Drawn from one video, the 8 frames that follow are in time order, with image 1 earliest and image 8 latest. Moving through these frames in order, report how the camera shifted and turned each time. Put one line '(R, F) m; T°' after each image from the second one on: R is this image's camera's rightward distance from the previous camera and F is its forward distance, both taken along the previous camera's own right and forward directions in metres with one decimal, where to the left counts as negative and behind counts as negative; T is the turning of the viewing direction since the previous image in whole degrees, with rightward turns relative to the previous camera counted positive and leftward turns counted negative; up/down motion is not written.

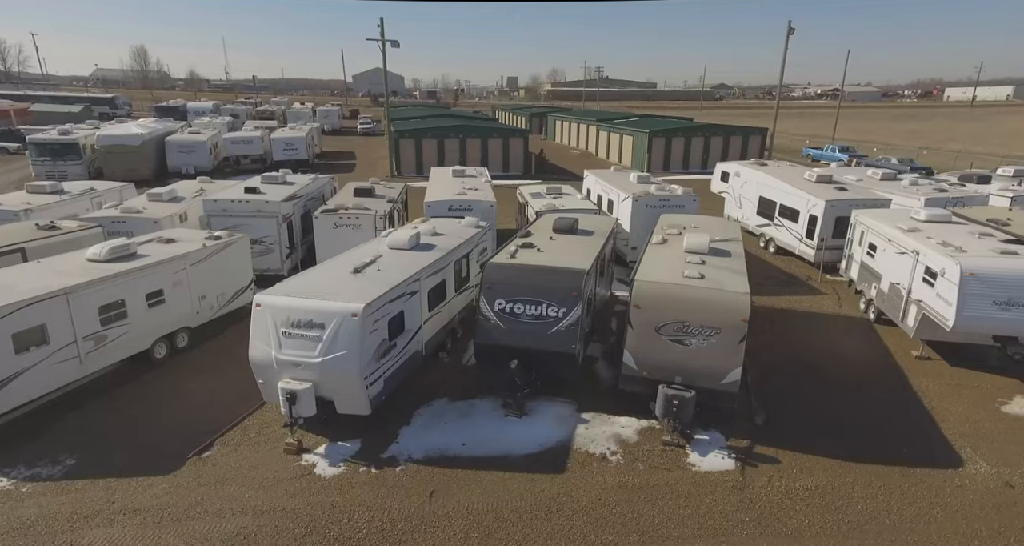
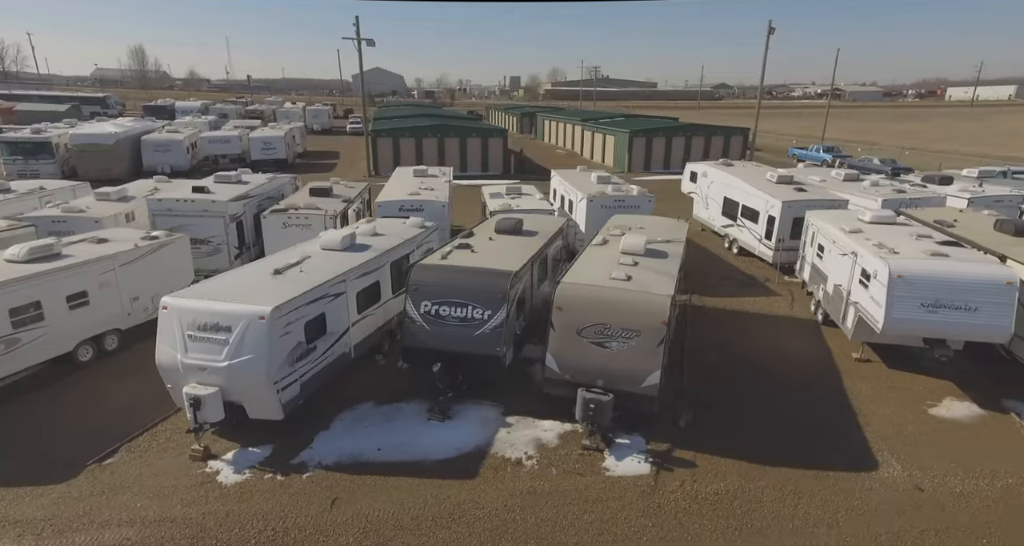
(+1.0, +0.1) m; +1°
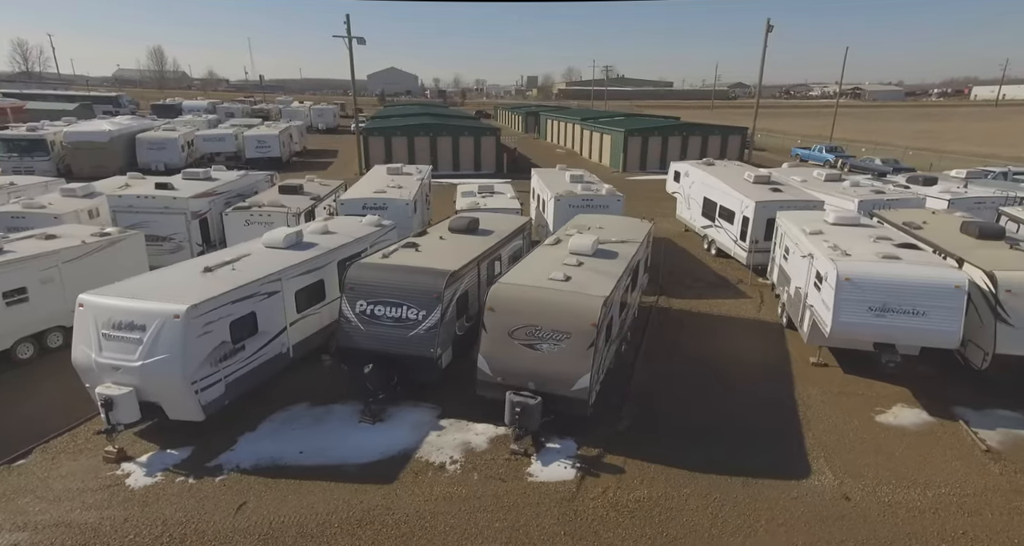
(+1.0, +0.2) m; 0°
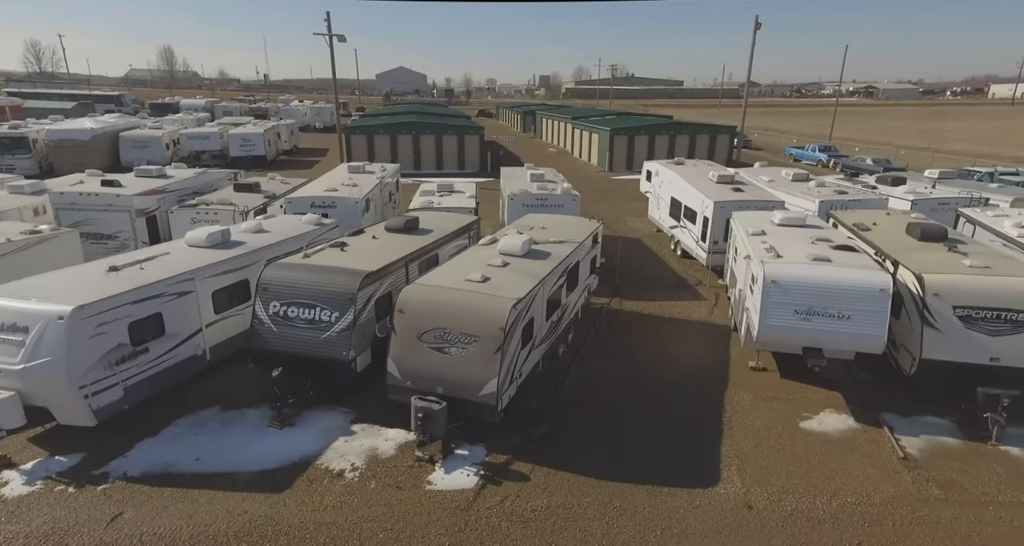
(+1.2, +0.2) m; 0°
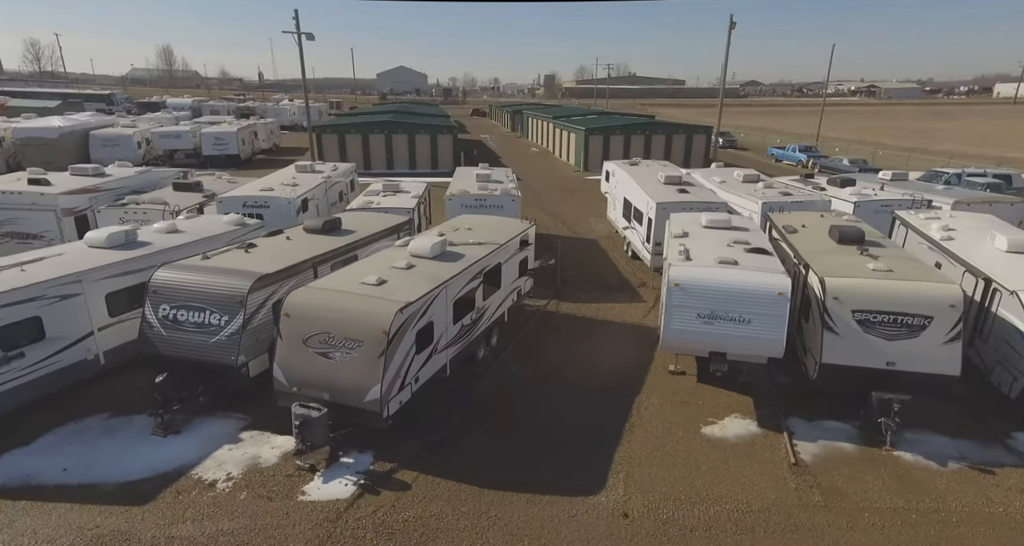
(+1.3, +0.2) m; +1°
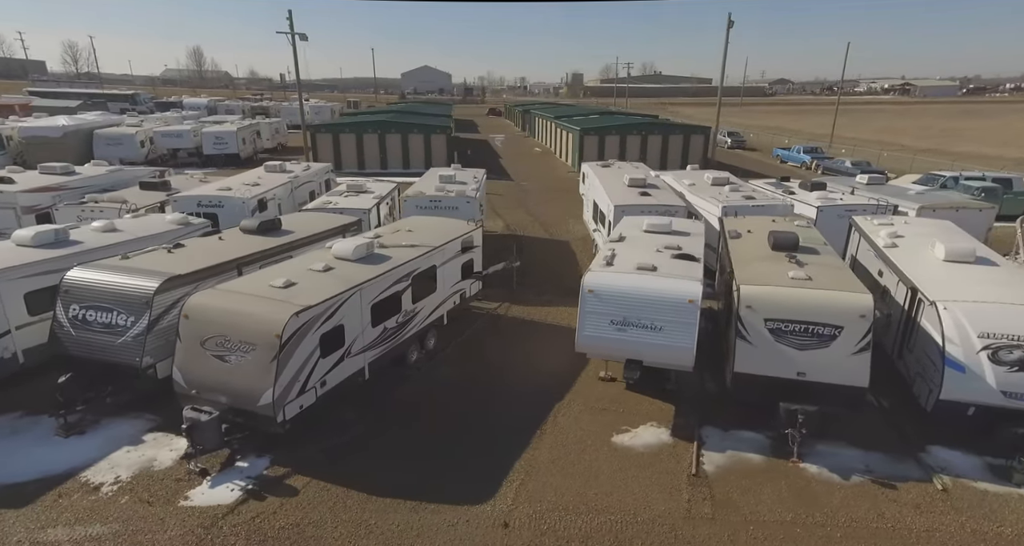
(+1.4, +0.1) m; -1°
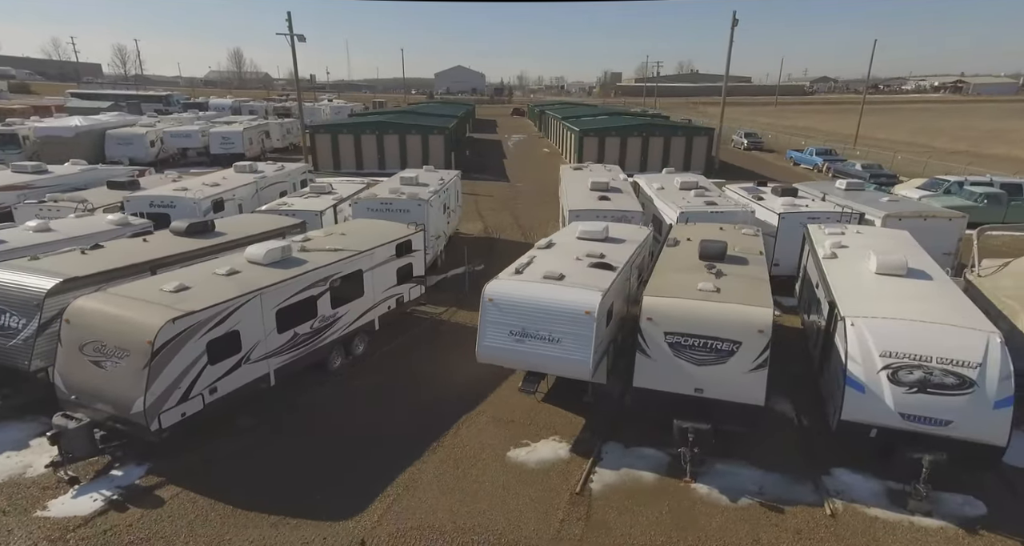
(+1.7, +0.2) m; -1°
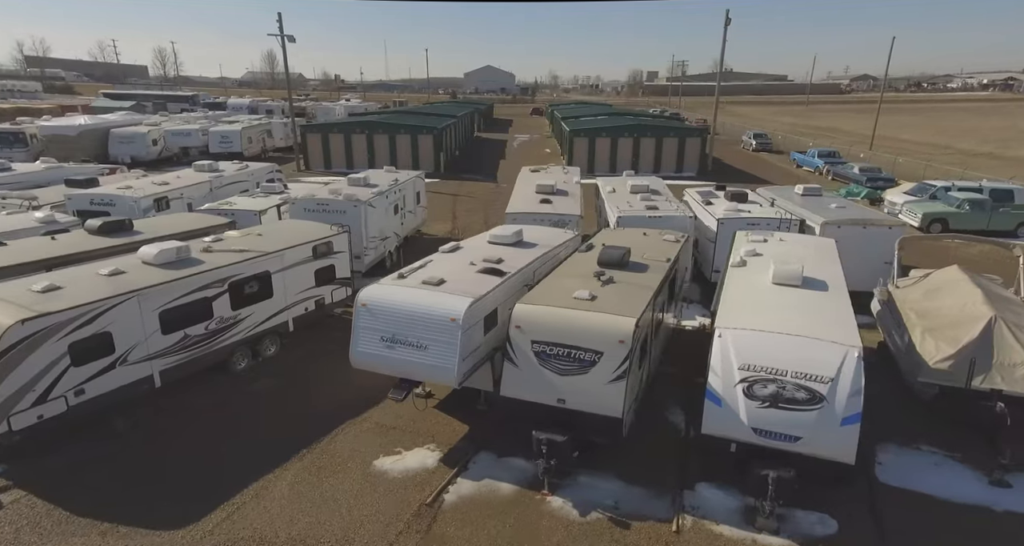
(+1.9, +0.2) m; -1°
